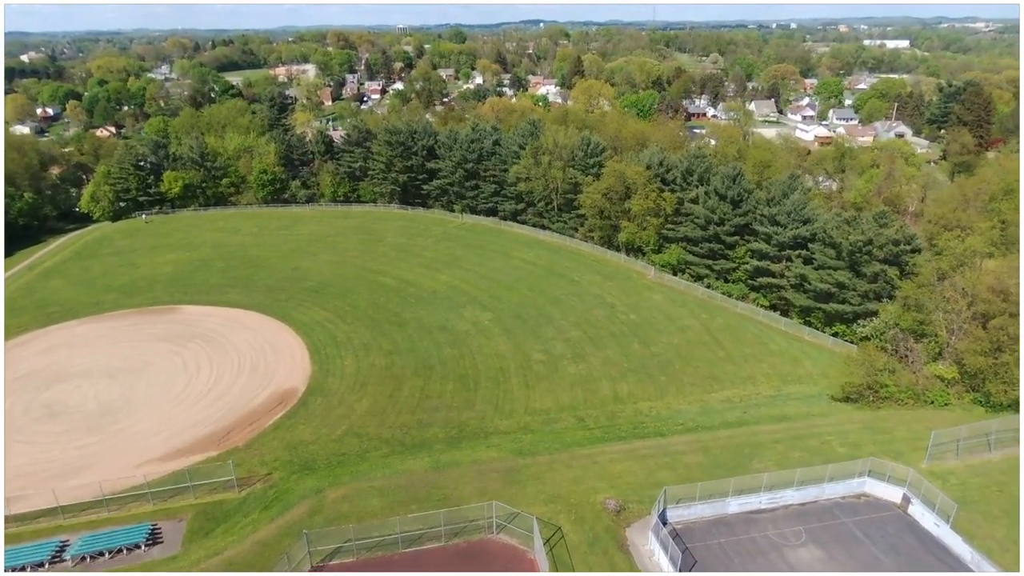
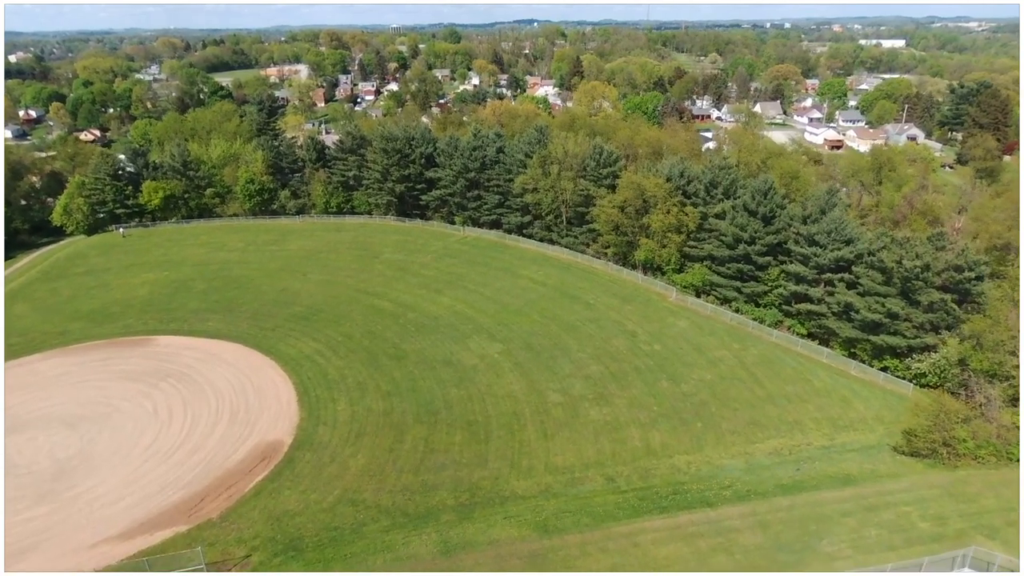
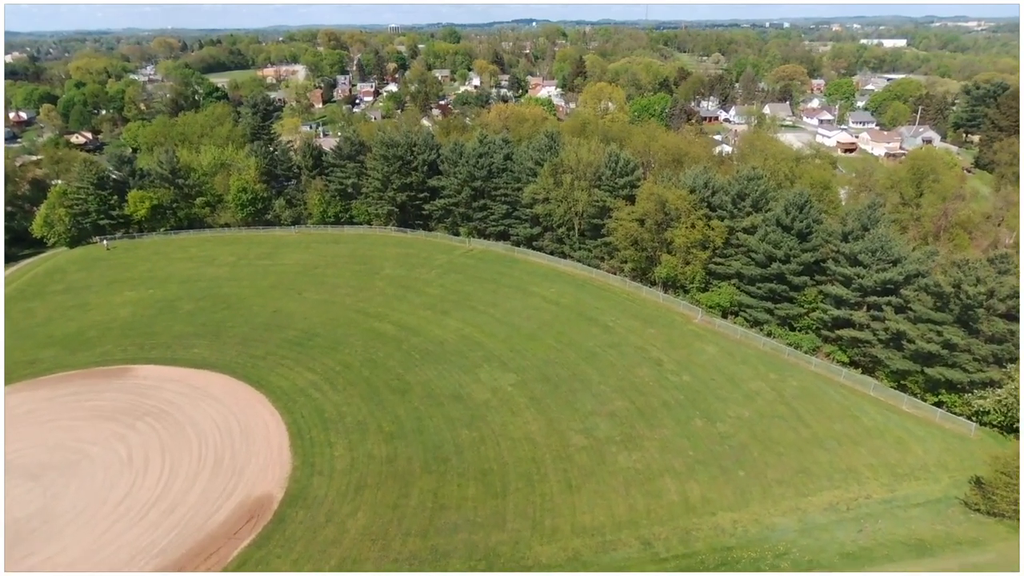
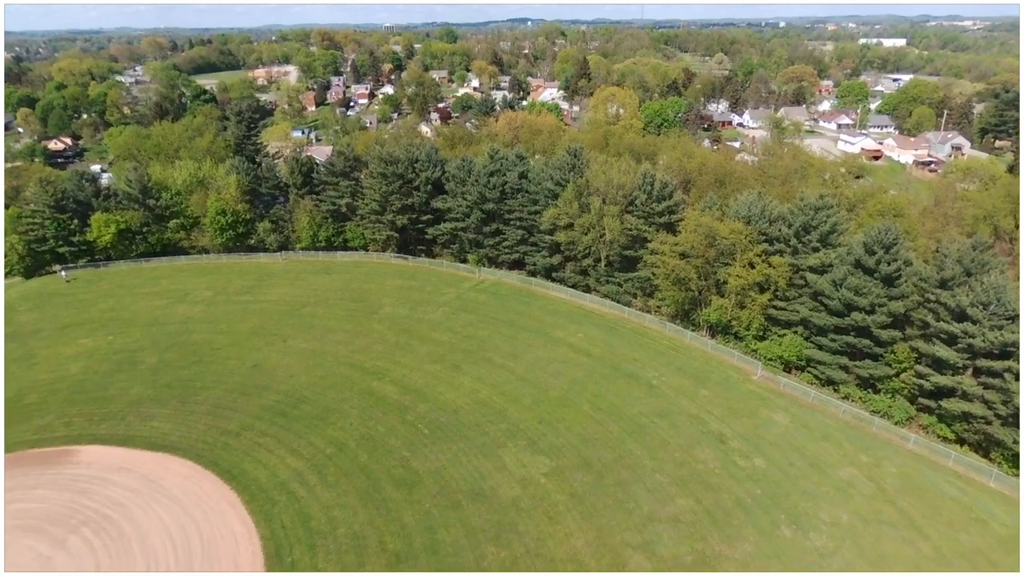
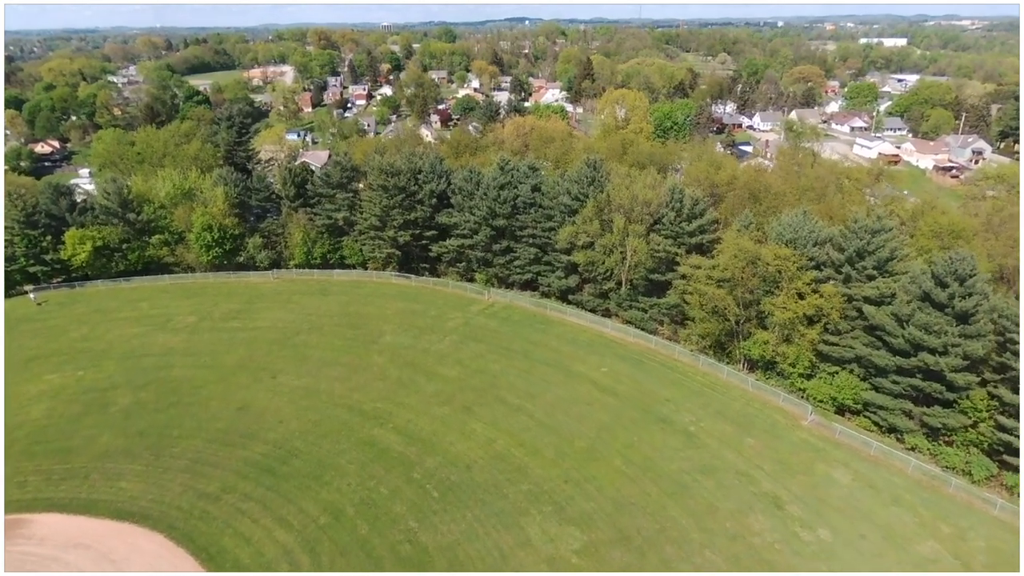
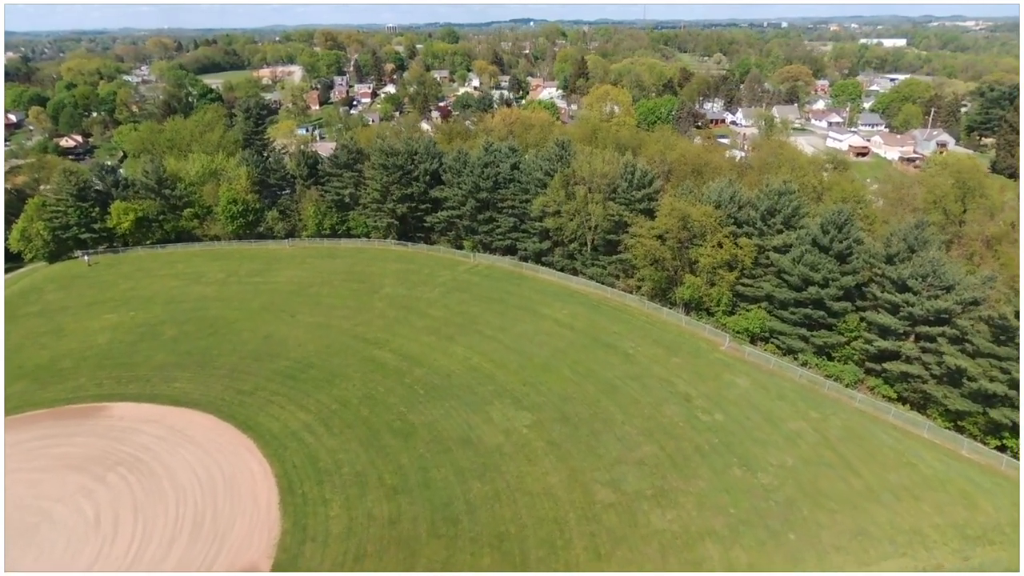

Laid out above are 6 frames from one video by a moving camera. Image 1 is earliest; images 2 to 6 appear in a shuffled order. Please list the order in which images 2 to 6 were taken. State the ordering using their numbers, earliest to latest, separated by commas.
2, 3, 6, 4, 5
